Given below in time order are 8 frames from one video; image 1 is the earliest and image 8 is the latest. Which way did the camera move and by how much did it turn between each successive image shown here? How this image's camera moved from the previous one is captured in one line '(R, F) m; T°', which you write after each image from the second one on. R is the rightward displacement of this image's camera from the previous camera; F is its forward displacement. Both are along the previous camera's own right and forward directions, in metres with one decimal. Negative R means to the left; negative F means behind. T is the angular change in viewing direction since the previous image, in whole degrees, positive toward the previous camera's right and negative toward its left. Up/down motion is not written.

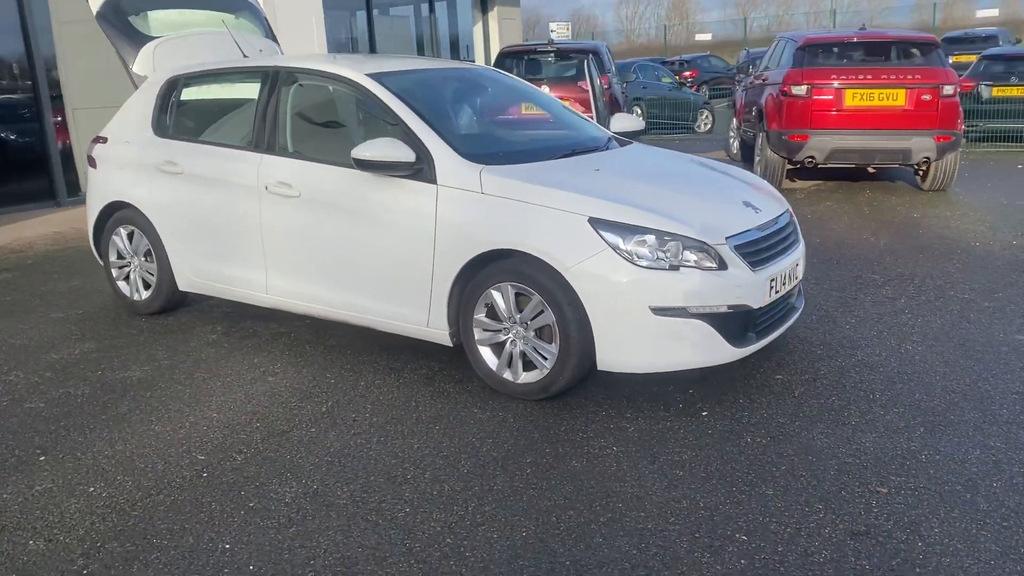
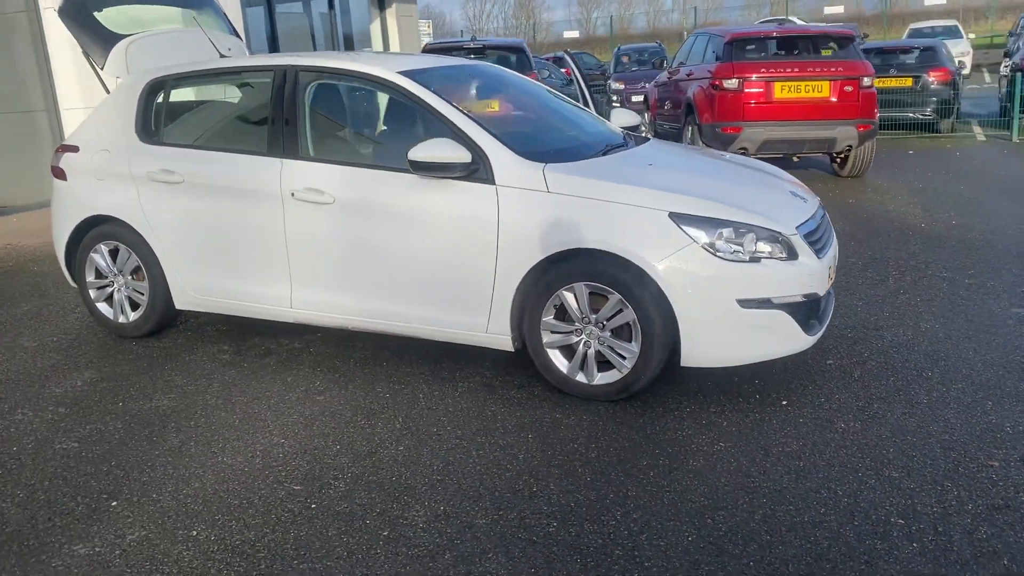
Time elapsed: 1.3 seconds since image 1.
(-1.0, +0.2) m; +9°
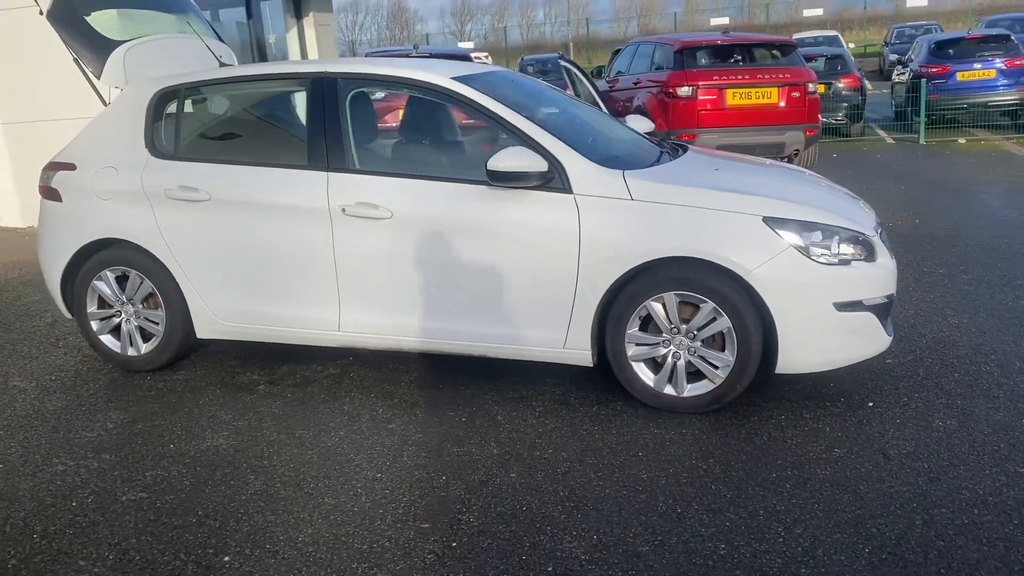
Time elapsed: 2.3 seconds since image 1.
(-0.9, +0.2) m; +7°
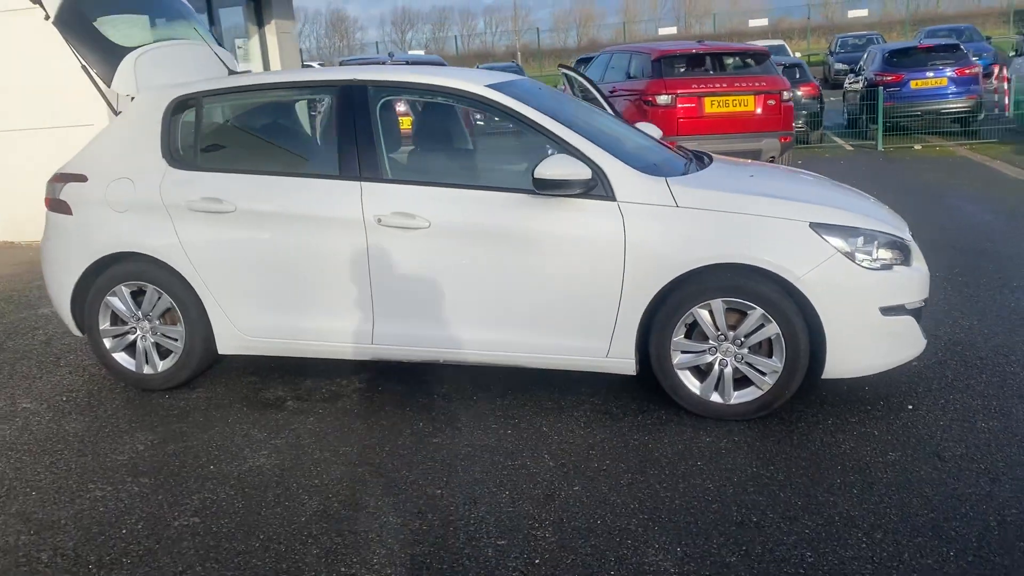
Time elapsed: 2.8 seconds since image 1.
(-0.5, +0.1) m; +4°
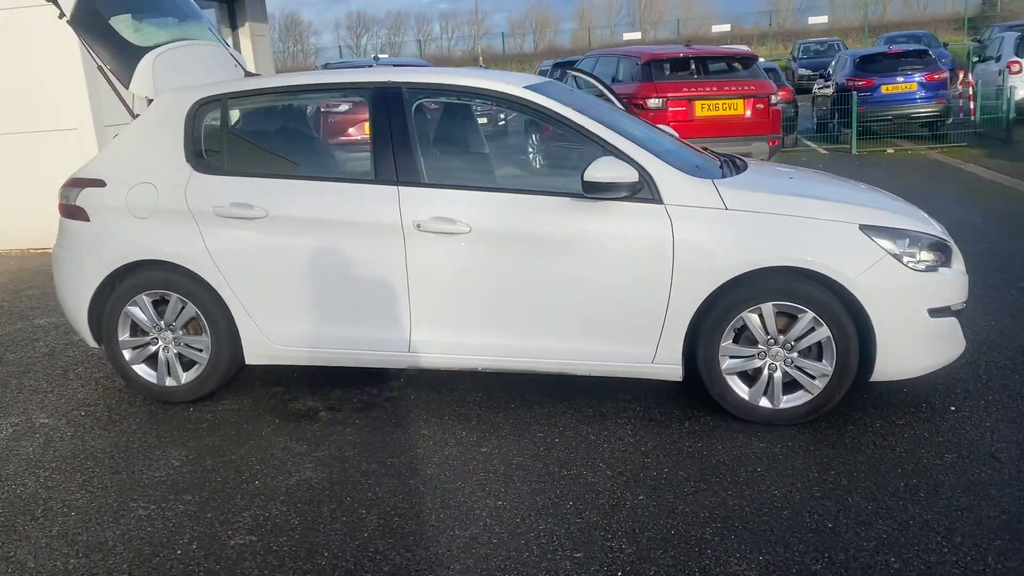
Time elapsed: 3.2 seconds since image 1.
(-0.4, +0.1) m; +3°
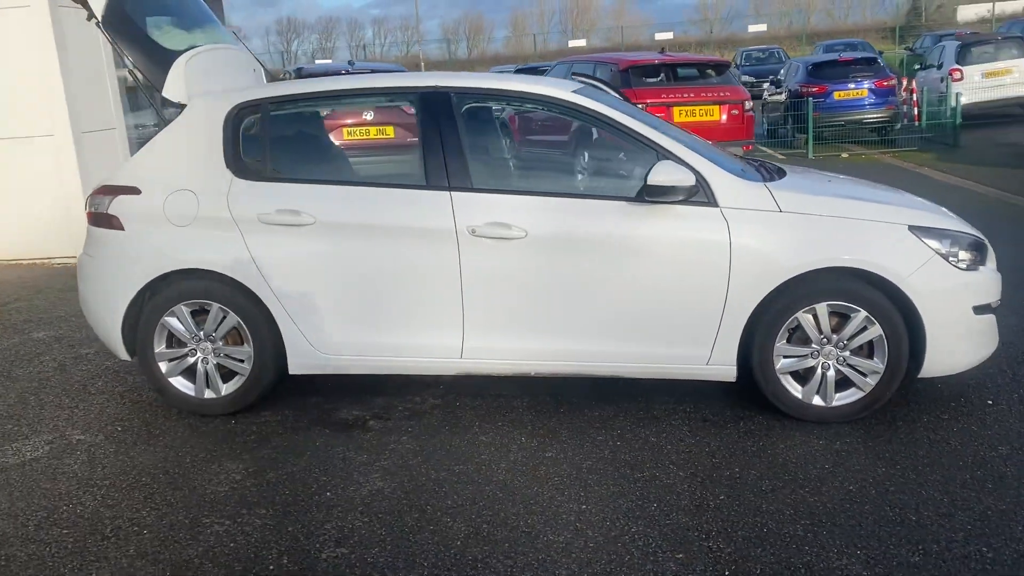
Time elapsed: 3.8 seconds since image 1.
(-0.6, 0.0) m; +4°
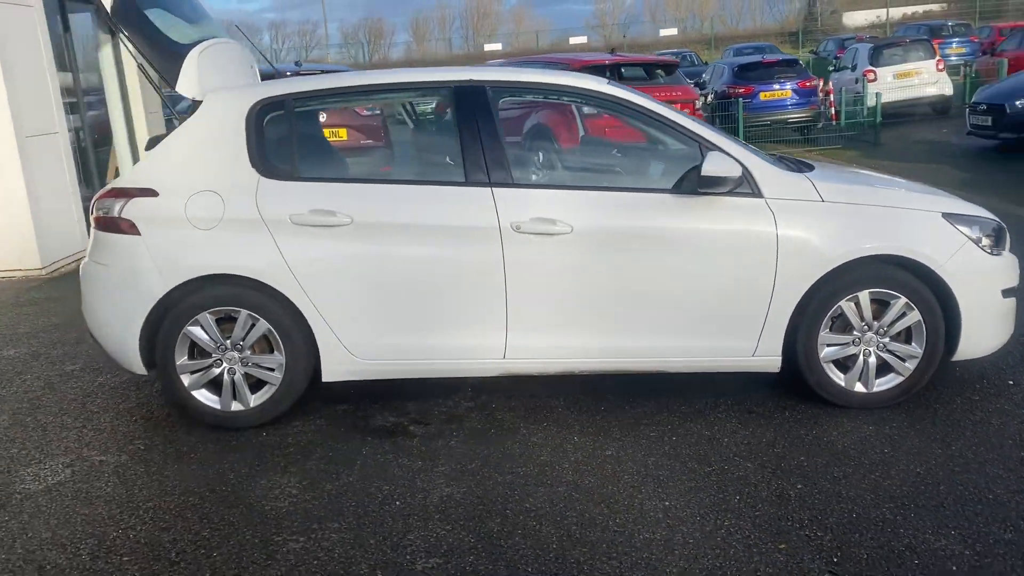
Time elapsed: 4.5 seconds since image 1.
(-0.6, +0.1) m; +6°
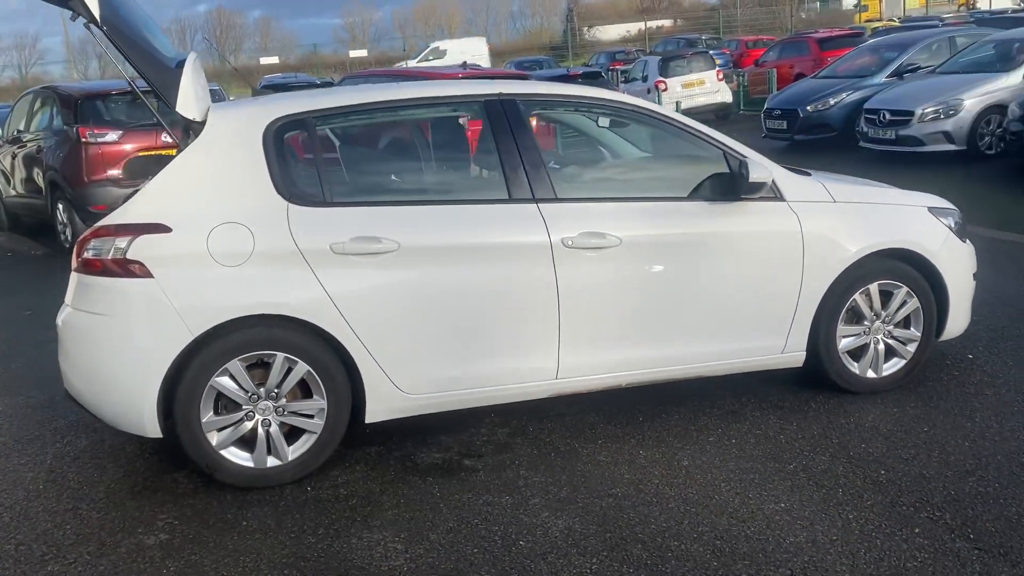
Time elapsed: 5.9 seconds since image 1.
(-1.2, +0.3) m; +15°
